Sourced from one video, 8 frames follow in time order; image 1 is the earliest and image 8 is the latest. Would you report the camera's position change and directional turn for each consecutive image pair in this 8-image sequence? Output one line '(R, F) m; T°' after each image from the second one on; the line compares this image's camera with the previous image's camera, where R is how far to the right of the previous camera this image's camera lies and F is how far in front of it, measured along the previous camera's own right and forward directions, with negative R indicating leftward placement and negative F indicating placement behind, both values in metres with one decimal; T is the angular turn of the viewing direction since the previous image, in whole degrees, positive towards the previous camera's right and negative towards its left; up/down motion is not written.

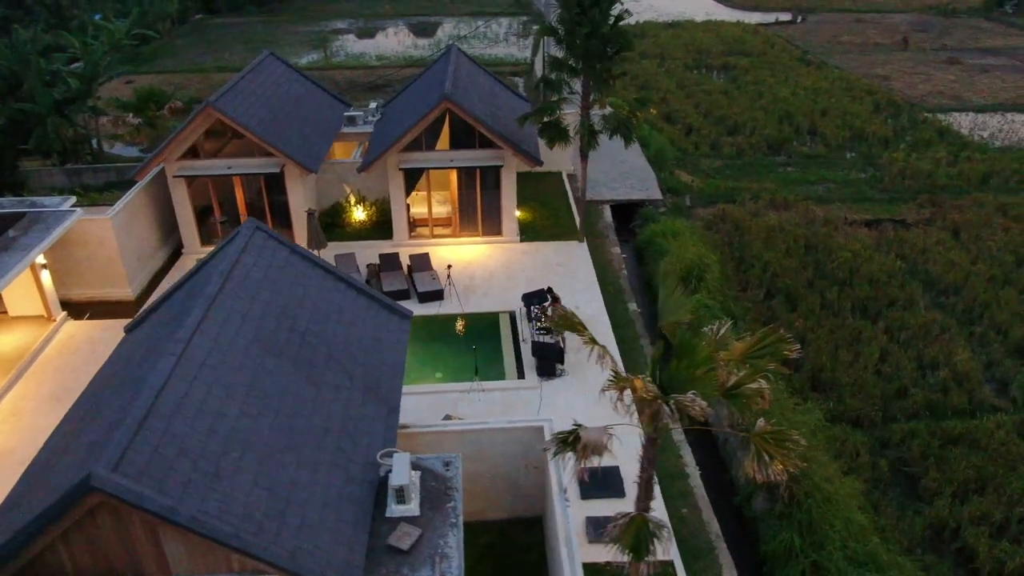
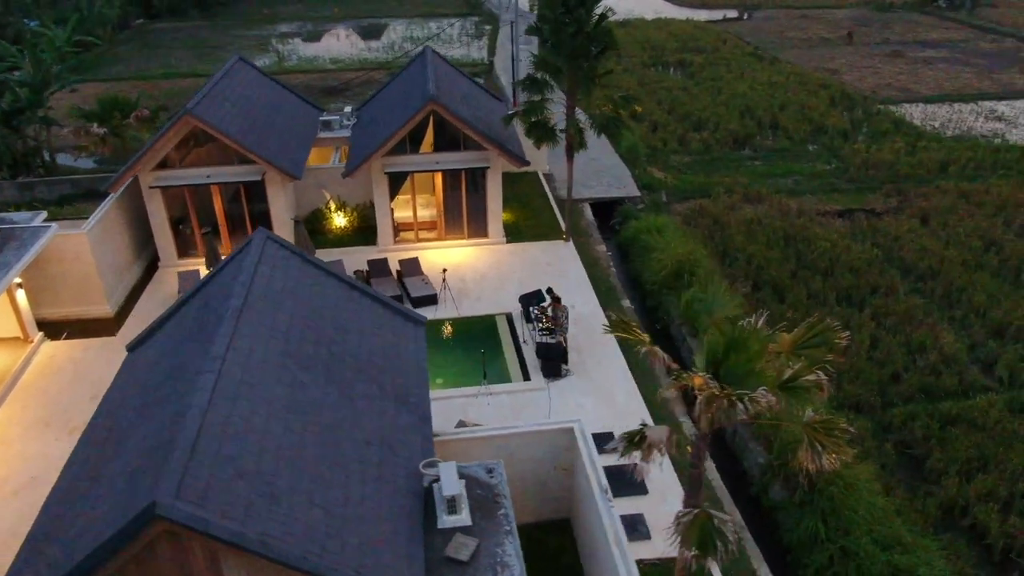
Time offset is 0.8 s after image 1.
(-1.1, +0.1) m; +4°
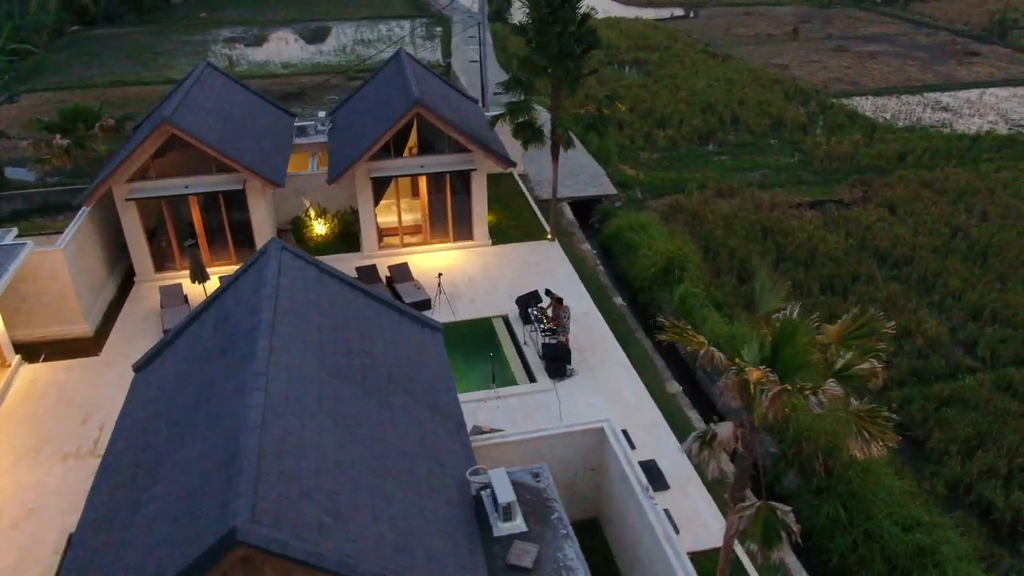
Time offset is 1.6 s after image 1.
(-1.2, +0.1) m; +4°
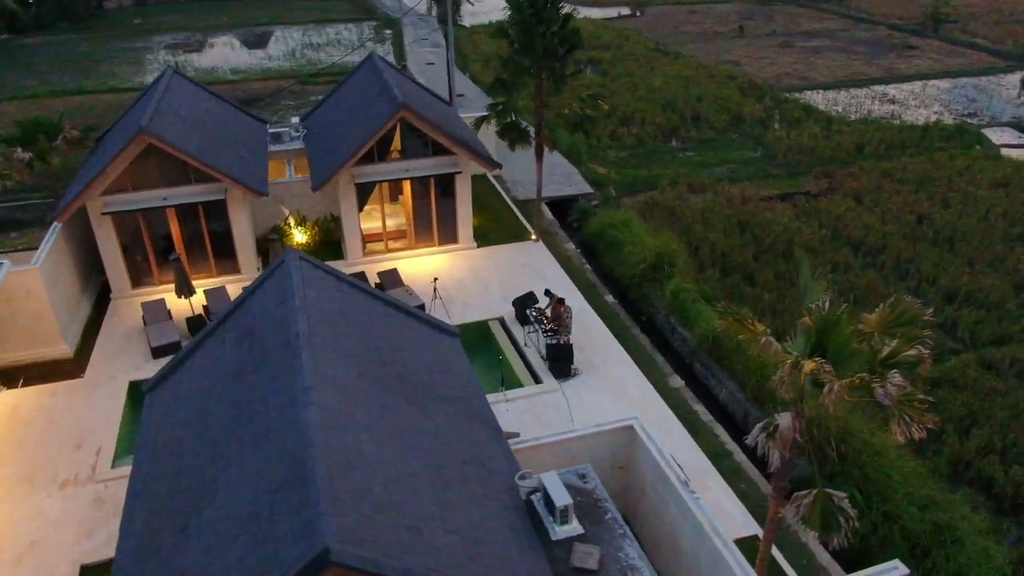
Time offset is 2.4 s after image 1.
(-1.2, +0.1) m; +4°
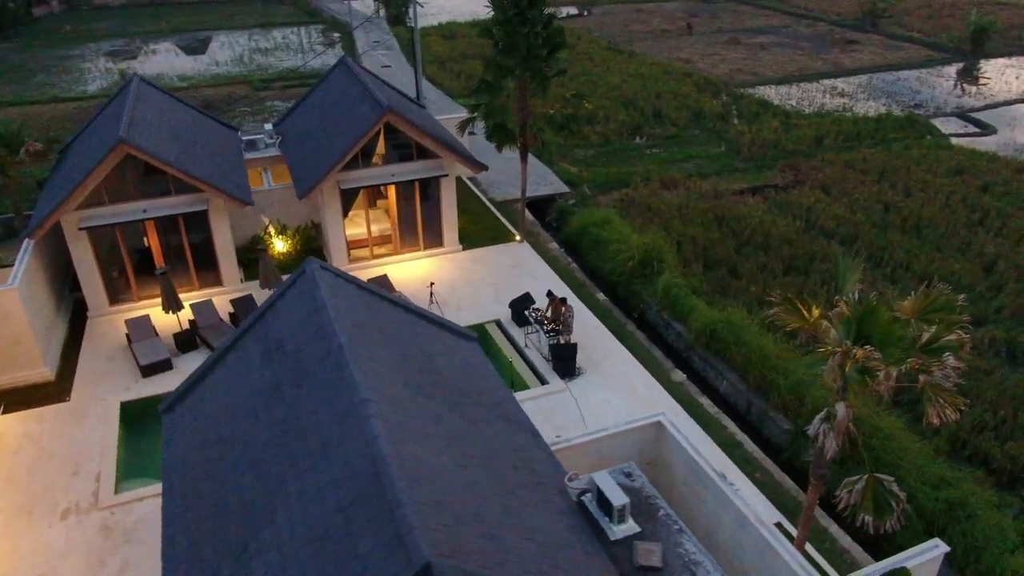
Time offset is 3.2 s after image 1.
(-1.2, +0.1) m; +4°
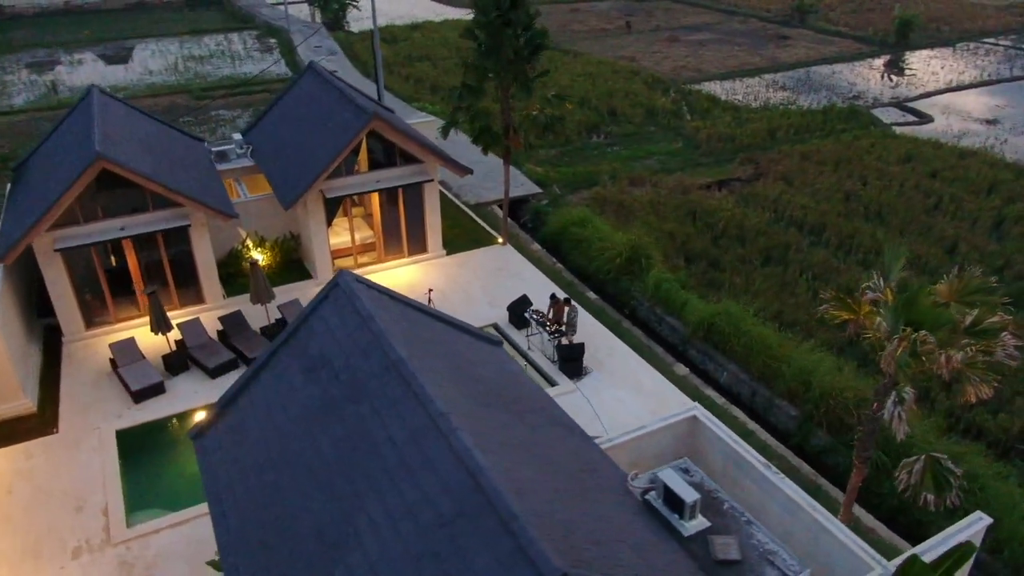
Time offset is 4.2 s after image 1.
(-1.5, +0.1) m; +5°
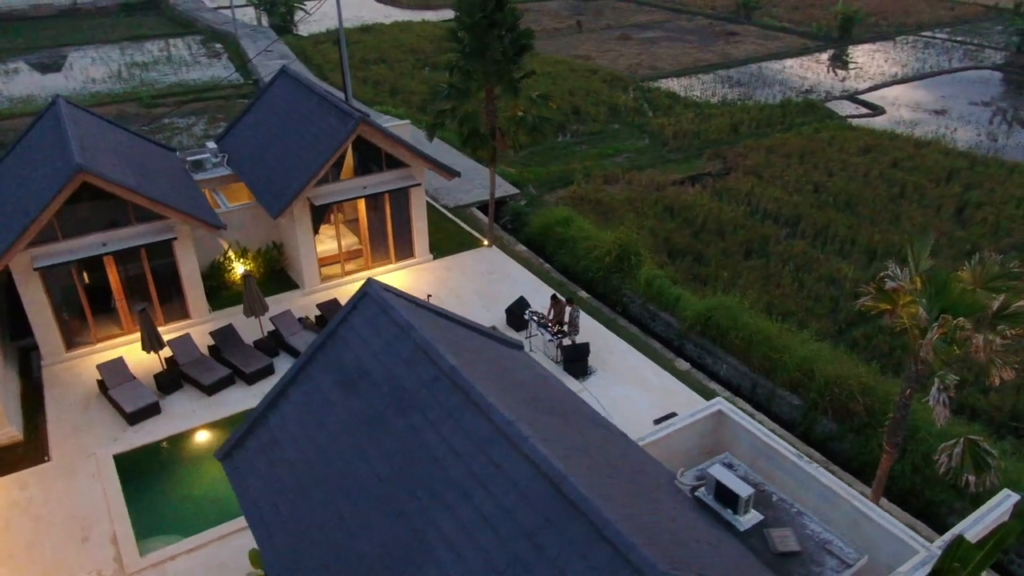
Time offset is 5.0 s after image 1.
(-1.2, +0.1) m; +4°
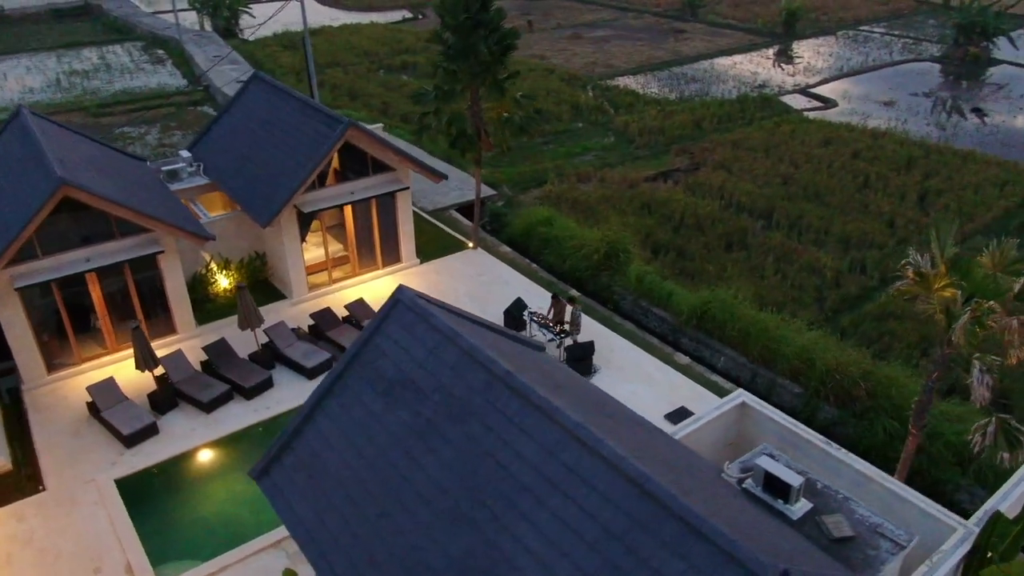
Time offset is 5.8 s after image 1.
(-1.2, +0.1) m; +4°
